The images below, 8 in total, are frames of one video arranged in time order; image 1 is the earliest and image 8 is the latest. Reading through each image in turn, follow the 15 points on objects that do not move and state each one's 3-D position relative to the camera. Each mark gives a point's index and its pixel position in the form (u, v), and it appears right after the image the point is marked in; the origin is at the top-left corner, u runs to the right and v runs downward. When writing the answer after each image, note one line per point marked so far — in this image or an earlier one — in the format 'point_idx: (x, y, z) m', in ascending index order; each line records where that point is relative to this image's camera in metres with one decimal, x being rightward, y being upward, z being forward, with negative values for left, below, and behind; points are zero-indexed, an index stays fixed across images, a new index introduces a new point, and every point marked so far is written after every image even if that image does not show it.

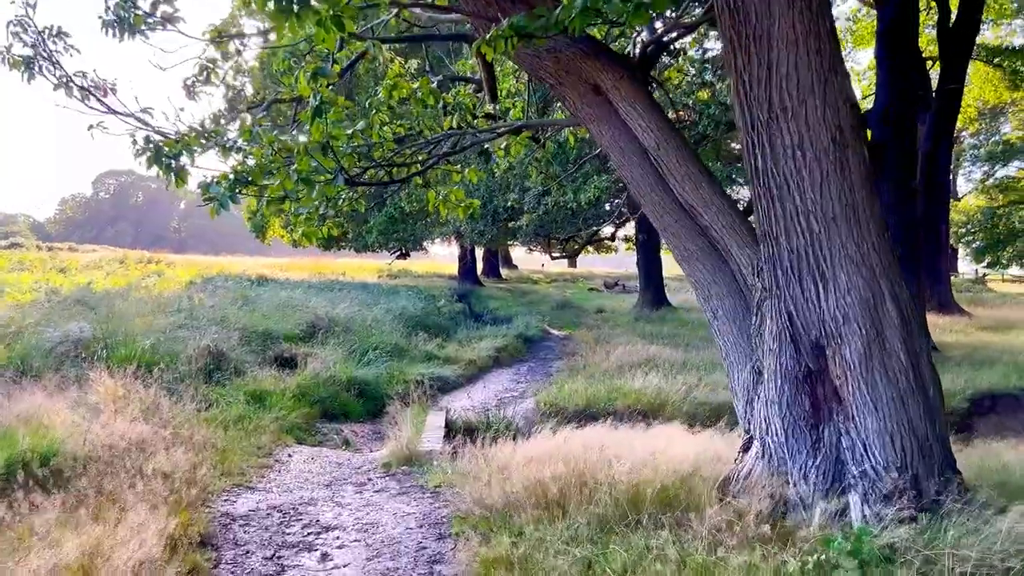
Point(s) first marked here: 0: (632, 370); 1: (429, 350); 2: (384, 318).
0: (+1.5, -1.0, +10.0) m
1: (-1.2, -0.9, +11.7) m
2: (-2.2, -0.5, +13.5) m
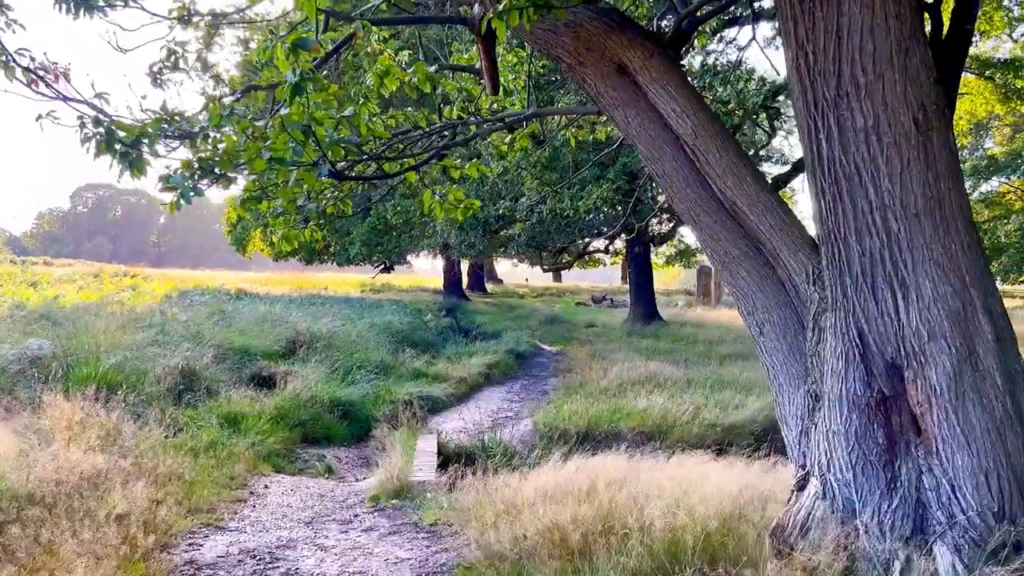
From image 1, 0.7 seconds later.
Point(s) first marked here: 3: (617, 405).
0: (+1.4, -1.2, +9.4) m
1: (-1.3, -1.1, +11.1) m
2: (-2.3, -0.7, +12.9) m
3: (+1.1, -1.3, +8.7) m
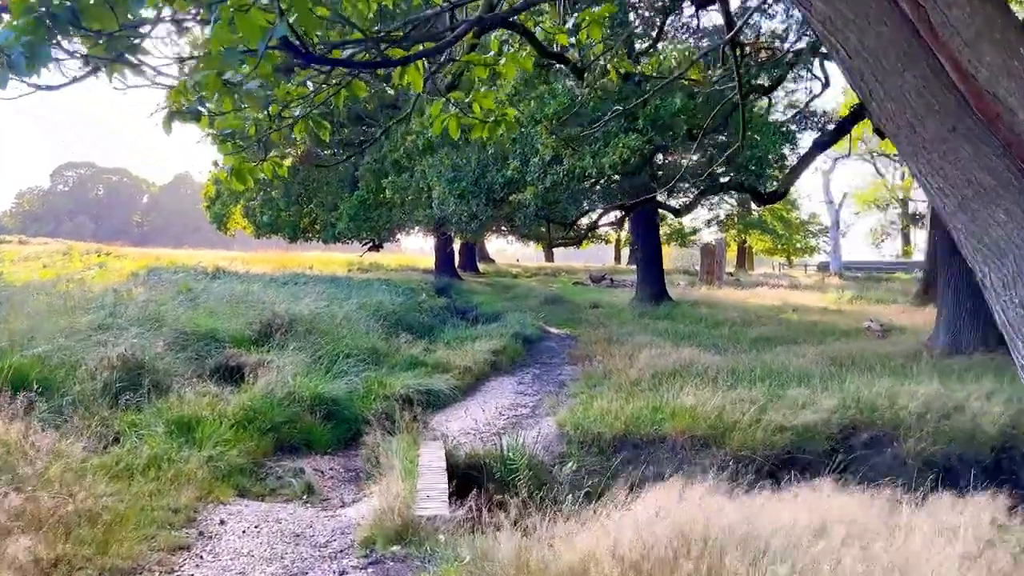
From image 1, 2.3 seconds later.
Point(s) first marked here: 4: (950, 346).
0: (+1.6, -0.9, +7.9) m
1: (-1.2, -0.8, +9.6) m
2: (-2.2, -0.4, +11.4) m
3: (+1.3, -1.0, +7.2) m
4: (+5.8, -0.8, +10.5) m
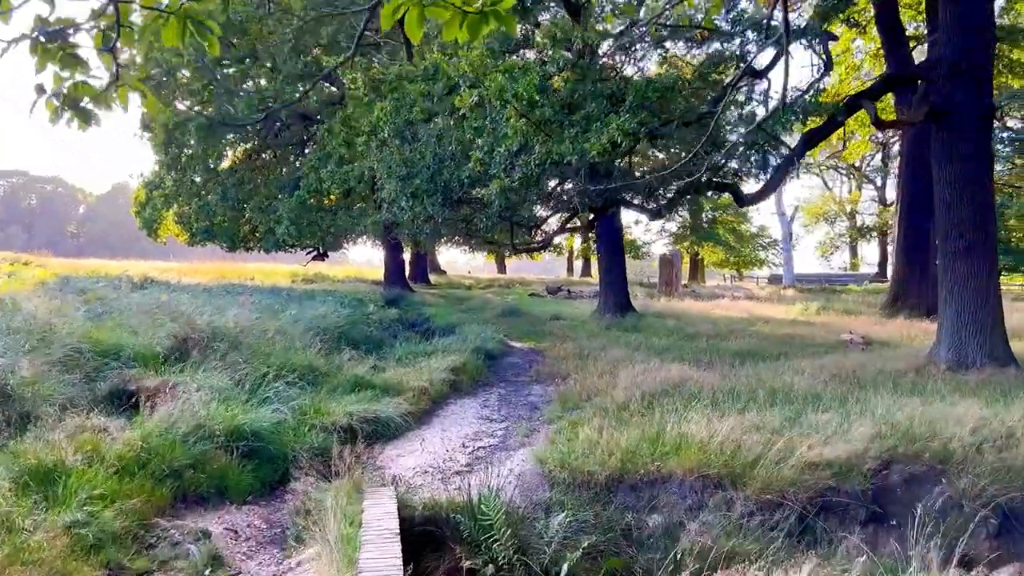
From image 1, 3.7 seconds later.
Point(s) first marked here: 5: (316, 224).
0: (+1.3, -1.0, +6.7) m
1: (-1.6, -0.9, +8.2) m
2: (-2.7, -0.5, +9.9) m
3: (+1.1, -1.1, +6.0) m
4: (+5.3, -0.9, +9.6) m
5: (-4.7, +1.5, +18.7) m
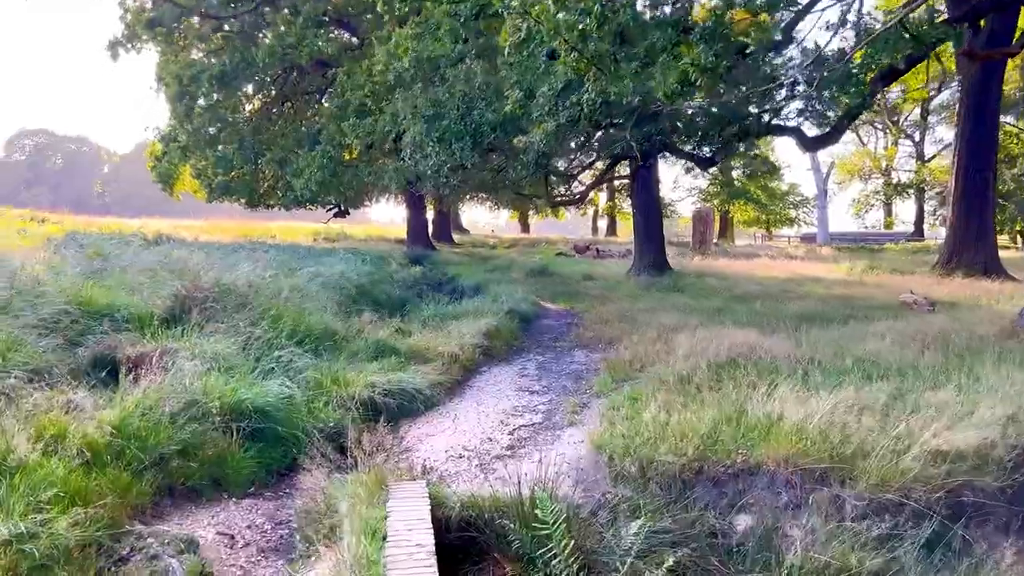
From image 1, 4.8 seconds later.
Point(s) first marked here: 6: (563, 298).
0: (+1.6, -0.6, +5.8) m
1: (-1.2, -0.4, +7.3) m
2: (-2.3, 0.0, +9.0) m
3: (+1.4, -0.8, +5.0) m
4: (+5.7, -0.4, +8.5) m
5: (-4.0, +2.5, +17.7) m
6: (+0.8, -0.2, +13.0) m
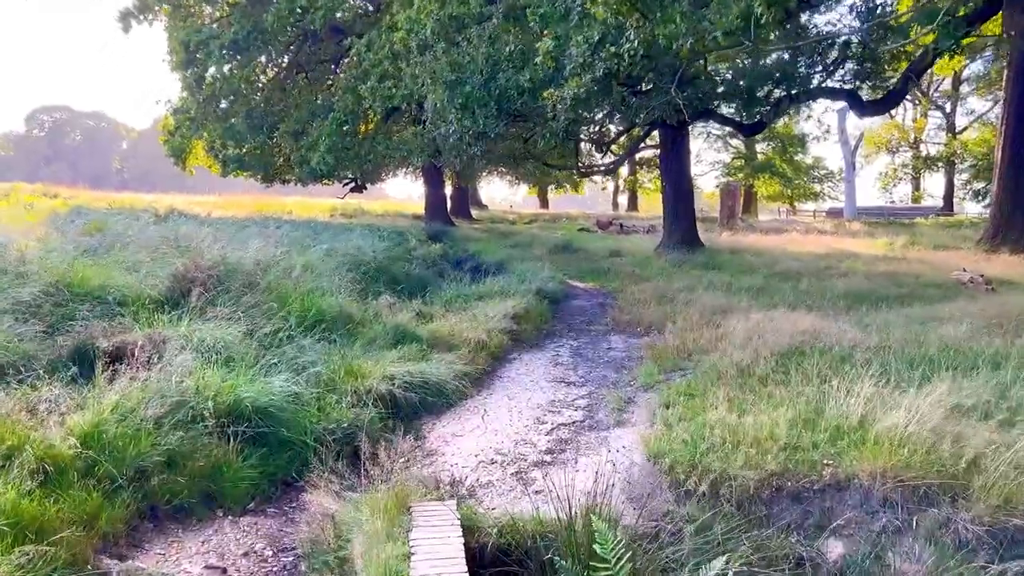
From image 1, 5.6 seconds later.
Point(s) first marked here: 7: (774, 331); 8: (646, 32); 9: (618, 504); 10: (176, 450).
0: (+1.9, -0.5, +5.0) m
1: (-0.9, -0.3, +6.7) m
2: (-2.0, +0.2, +8.4) m
3: (+1.6, -0.7, +4.3) m
4: (+6.0, -0.2, +7.7) m
5: (-3.5, +3.0, +17.0) m
6: (+1.2, +0.2, +12.3) m
7: (+2.1, -0.3, +6.3) m
8: (+1.1, +2.2, +7.0) m
9: (+0.5, -1.0, +3.5) m
10: (-1.5, -0.7, +3.6) m
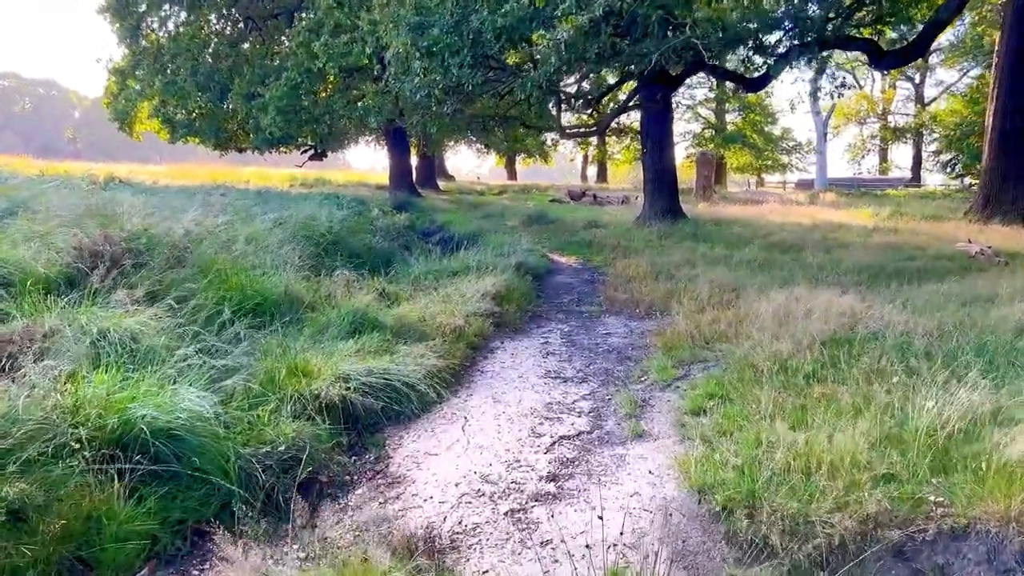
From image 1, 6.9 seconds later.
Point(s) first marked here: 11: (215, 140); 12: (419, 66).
0: (+1.8, -0.4, +4.0) m
1: (-1.0, -0.1, +5.5) m
2: (-2.2, +0.5, +7.2) m
3: (+1.6, -0.6, +3.3) m
4: (+5.9, +0.1, +6.8) m
5: (-4.0, +3.5, +15.7) m
6: (+0.8, +0.6, +11.2) m
7: (+2.0, -0.1, +5.3) m
8: (+1.0, +2.4, +5.8) m
9: (+0.5, -0.9, +2.5) m
10: (-1.5, -0.7, +2.5) m
11: (-7.2, +3.6, +19.1) m
12: (-1.0, +2.4, +8.7) m
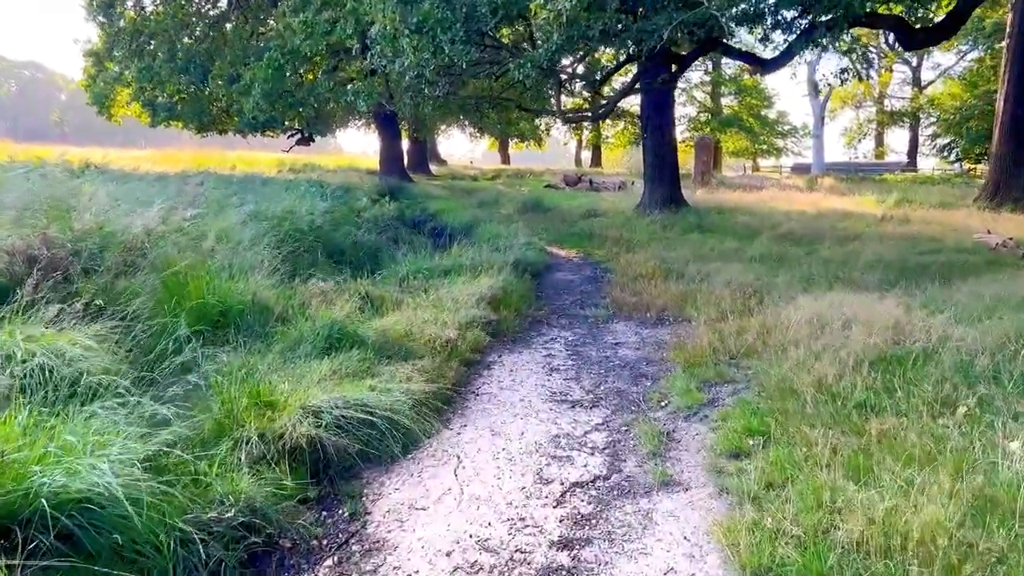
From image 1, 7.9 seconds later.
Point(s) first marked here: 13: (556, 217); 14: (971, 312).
0: (+1.8, -0.5, +3.4) m
1: (-1.0, -0.1, +4.9) m
2: (-2.2, +0.5, +6.5) m
3: (+1.6, -0.6, +2.7) m
4: (+5.8, 0.0, +6.2) m
5: (-4.2, +3.6, +14.9) m
6: (+0.8, +0.6, +10.6) m
7: (+2.0, -0.2, +4.7) m
8: (+1.0, +2.4, +5.2) m
9: (+0.5, -1.0, +1.8) m
10: (-1.5, -0.8, +1.9) m
11: (-7.3, +3.8, +18.3) m
12: (-1.0, +2.4, +8.0) m
13: (+0.8, +1.2, +14.0) m
14: (+3.0, -0.1, +5.2) m
